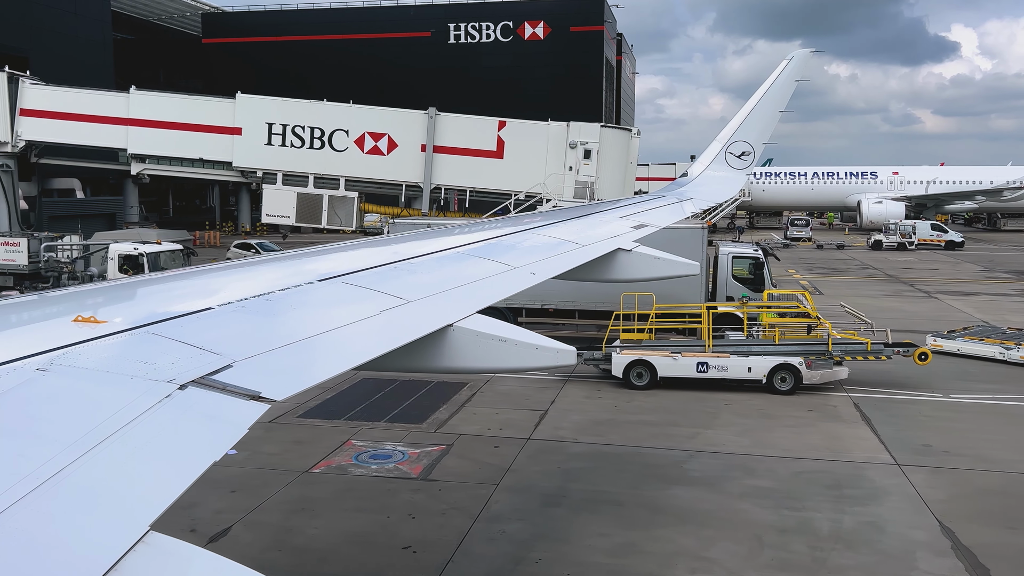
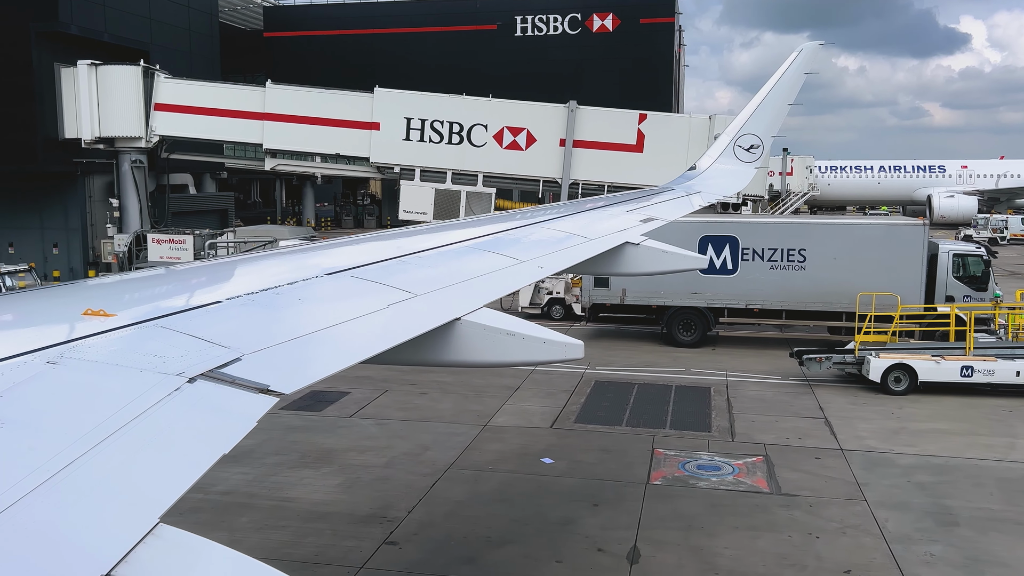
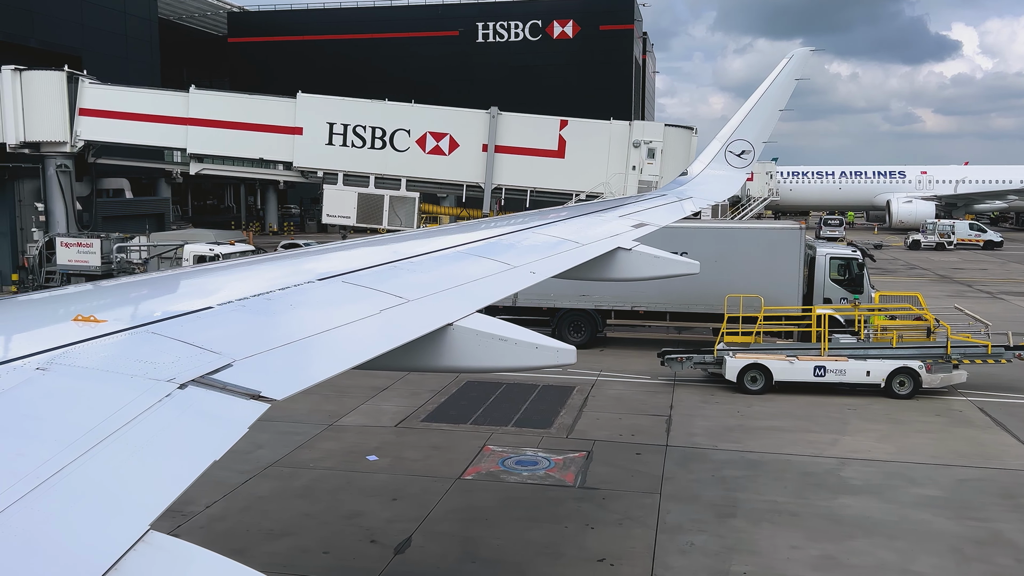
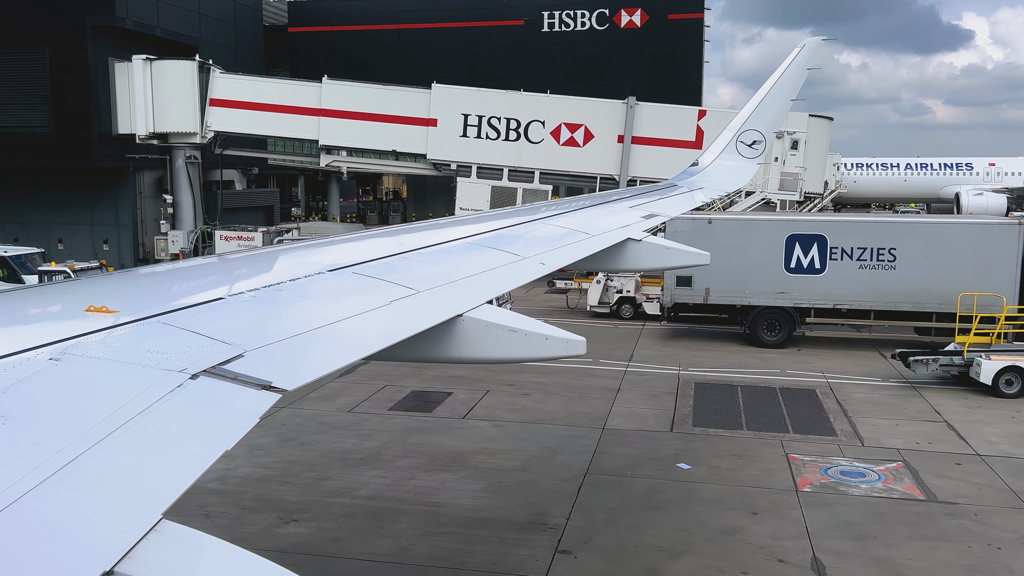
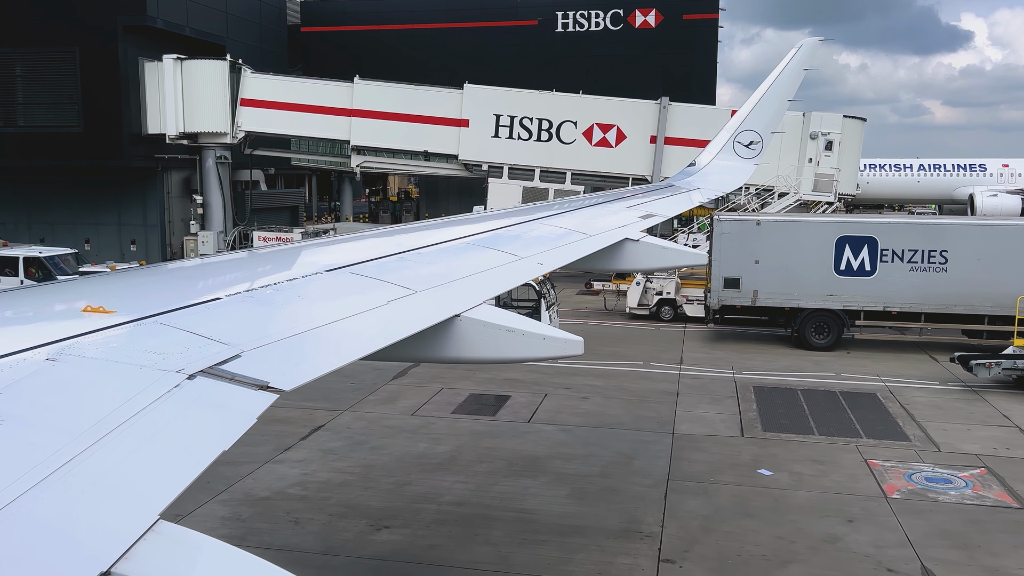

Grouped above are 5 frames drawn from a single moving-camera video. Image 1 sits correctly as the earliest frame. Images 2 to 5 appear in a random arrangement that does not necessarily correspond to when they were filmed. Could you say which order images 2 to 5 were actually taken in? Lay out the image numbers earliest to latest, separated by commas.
3, 2, 4, 5
